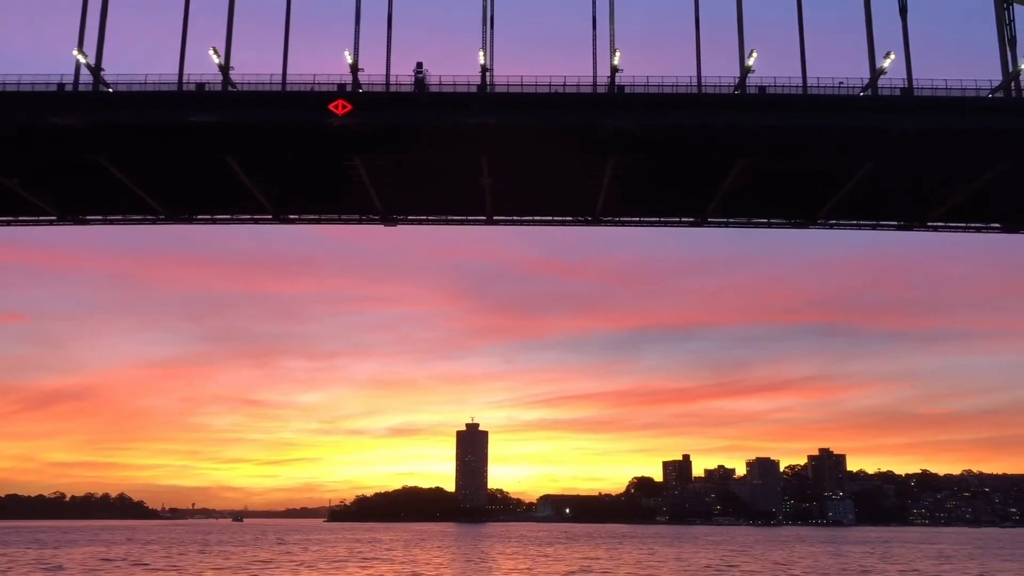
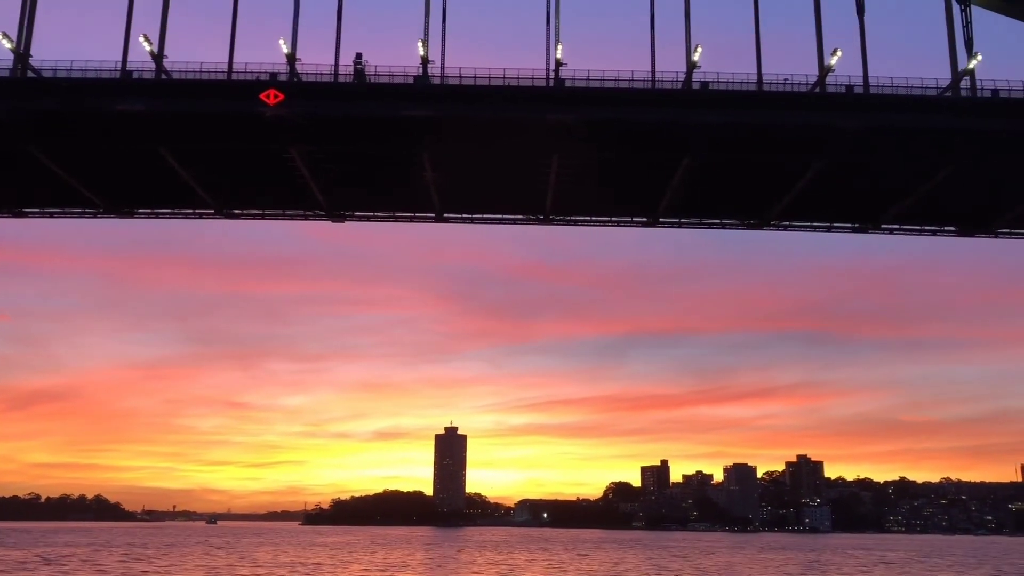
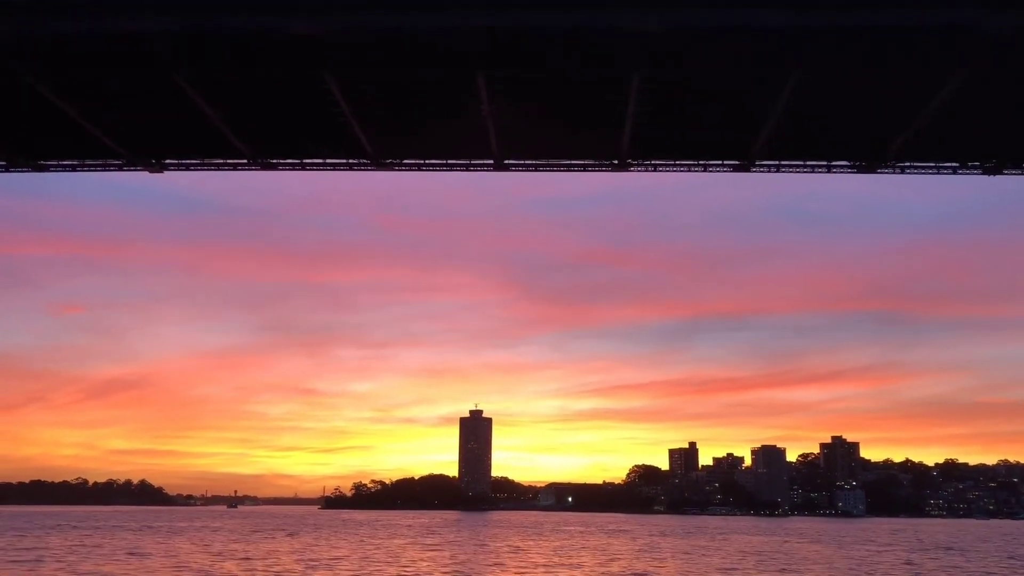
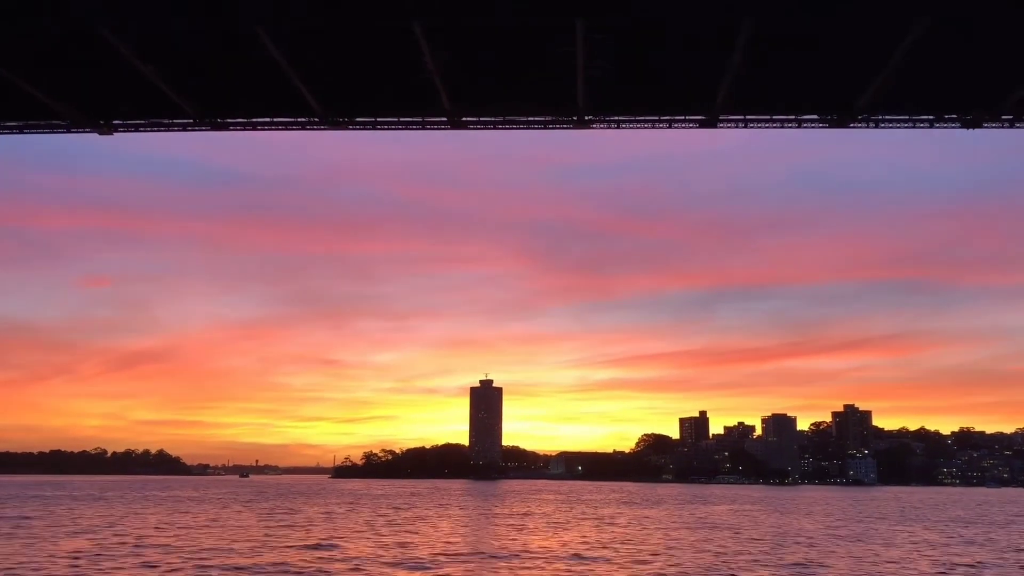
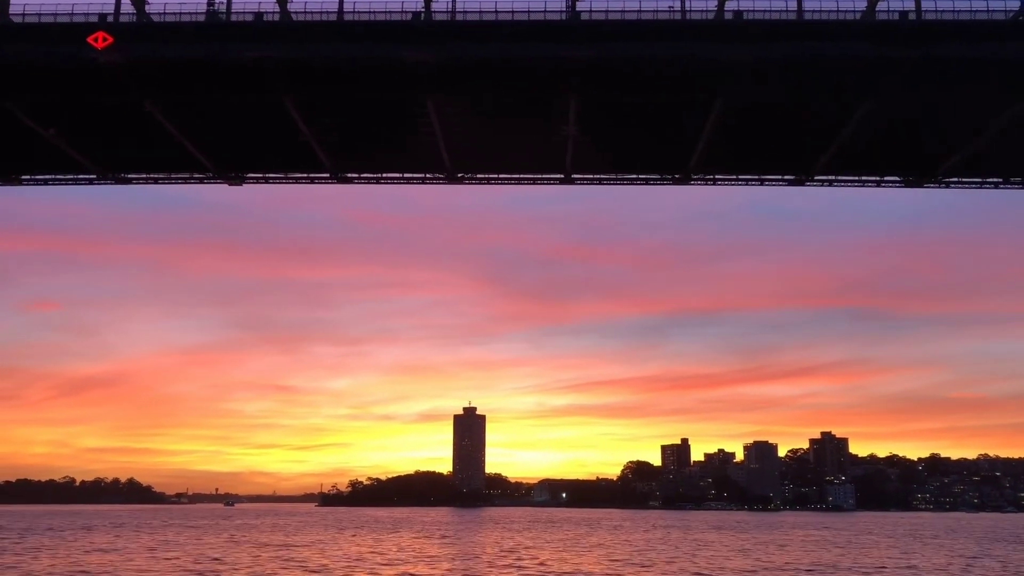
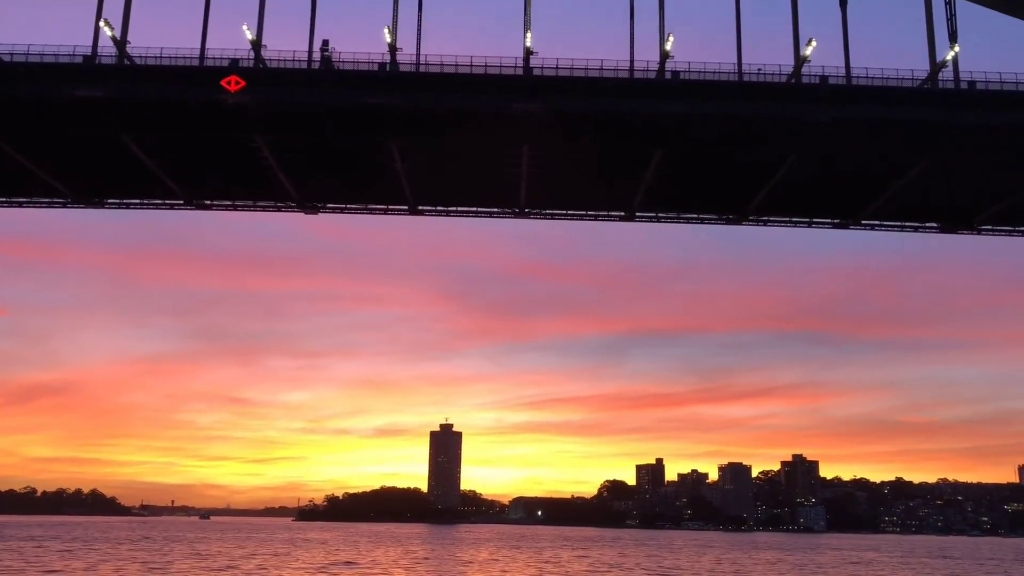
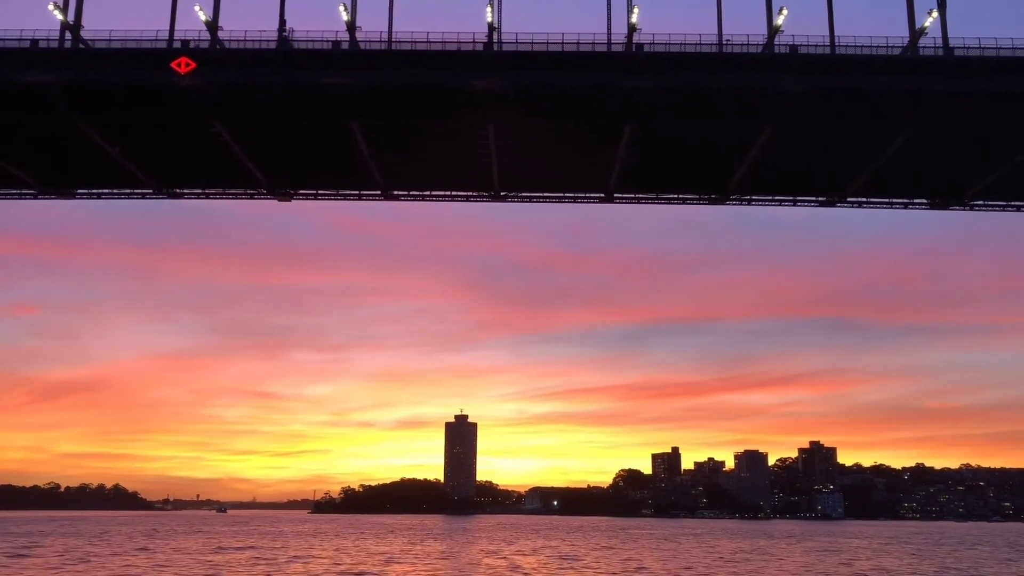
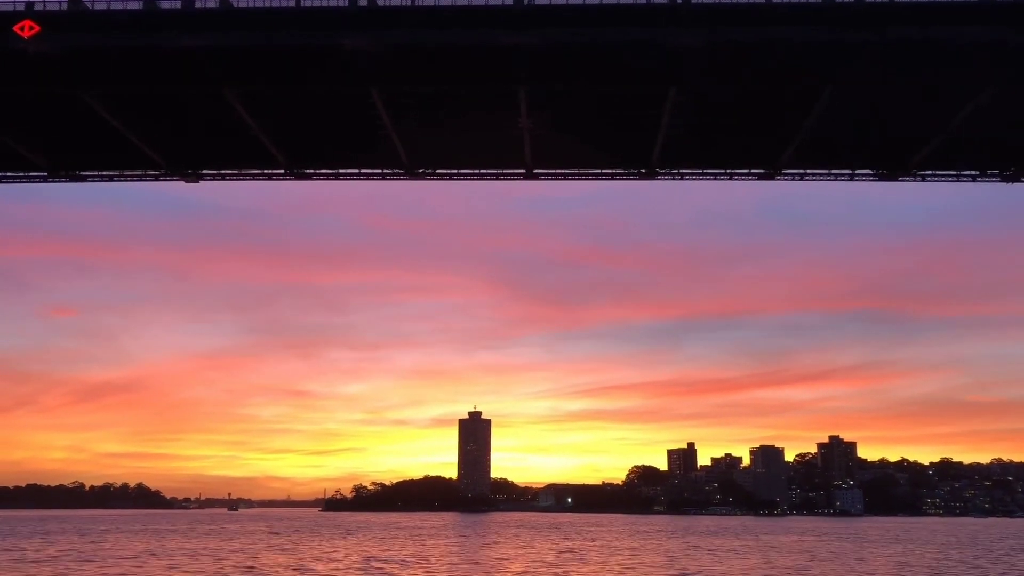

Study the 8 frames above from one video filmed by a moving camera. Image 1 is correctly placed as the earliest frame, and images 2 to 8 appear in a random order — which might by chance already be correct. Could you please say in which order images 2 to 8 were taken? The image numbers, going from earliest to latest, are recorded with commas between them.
2, 6, 7, 5, 8, 3, 4
